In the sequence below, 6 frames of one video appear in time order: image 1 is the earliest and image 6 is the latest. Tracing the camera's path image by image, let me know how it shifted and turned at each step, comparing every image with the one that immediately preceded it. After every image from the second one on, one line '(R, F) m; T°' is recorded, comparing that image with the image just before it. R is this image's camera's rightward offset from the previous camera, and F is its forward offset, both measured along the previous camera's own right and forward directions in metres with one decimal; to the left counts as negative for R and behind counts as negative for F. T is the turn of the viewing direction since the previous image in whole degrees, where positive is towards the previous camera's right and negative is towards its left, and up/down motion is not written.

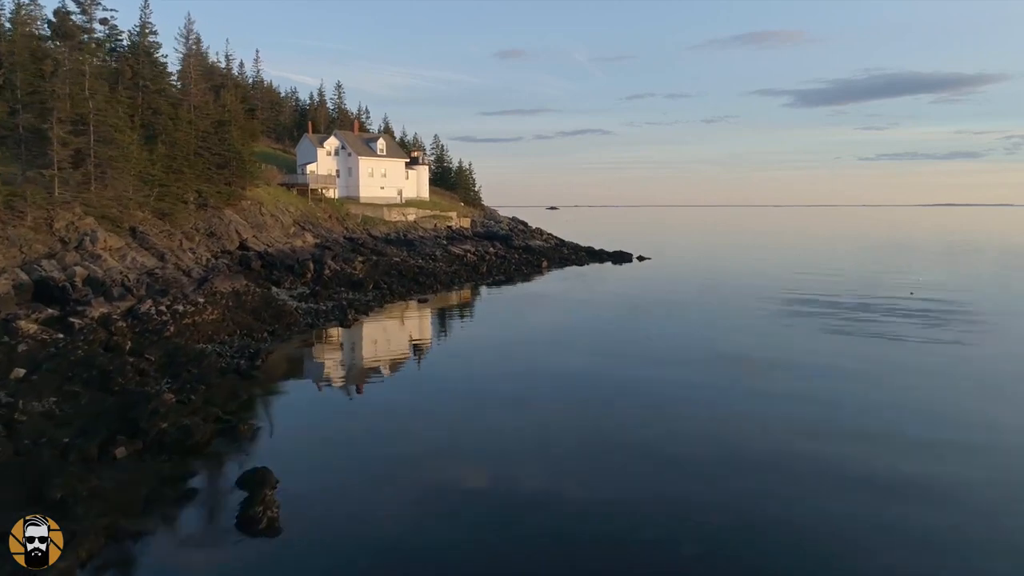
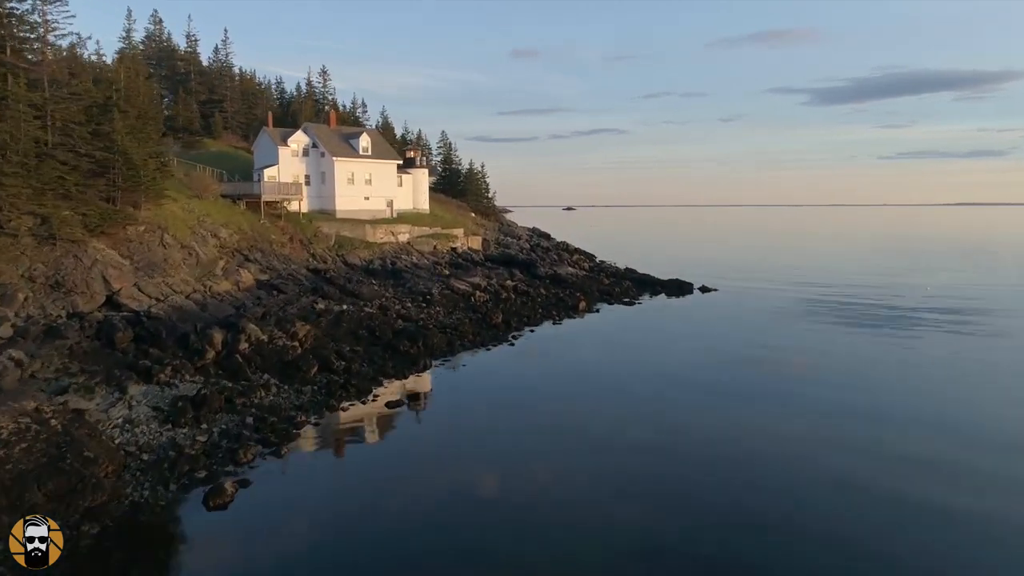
(-0.5, +13.4) m; -1°
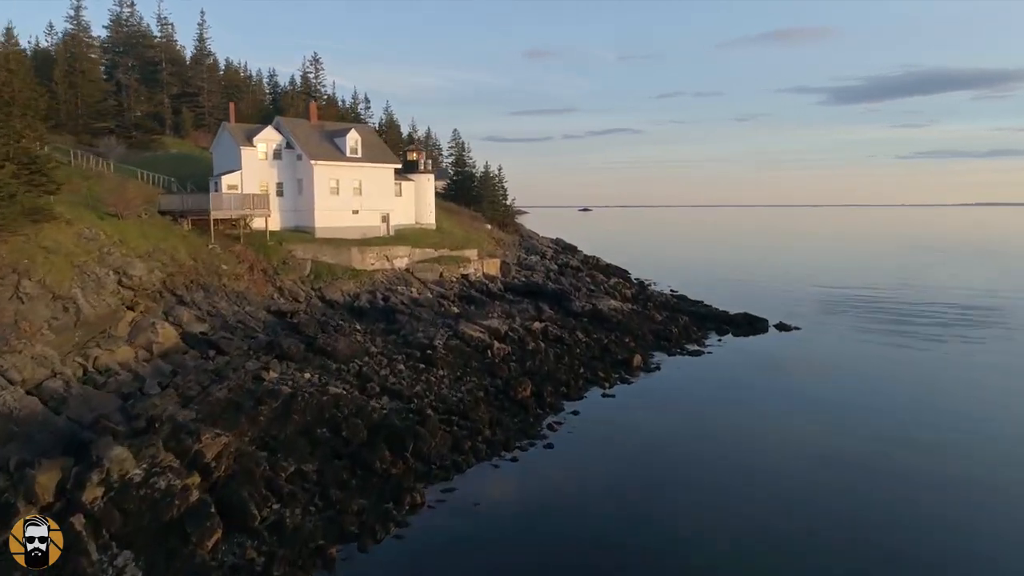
(-0.6, +9.1) m; -1°
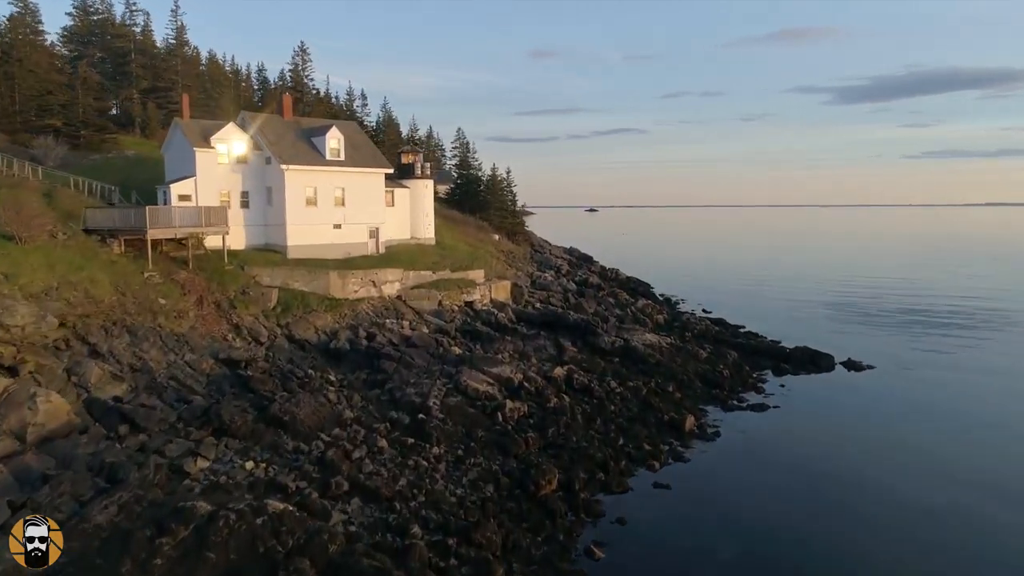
(-0.3, +5.9) m; 0°
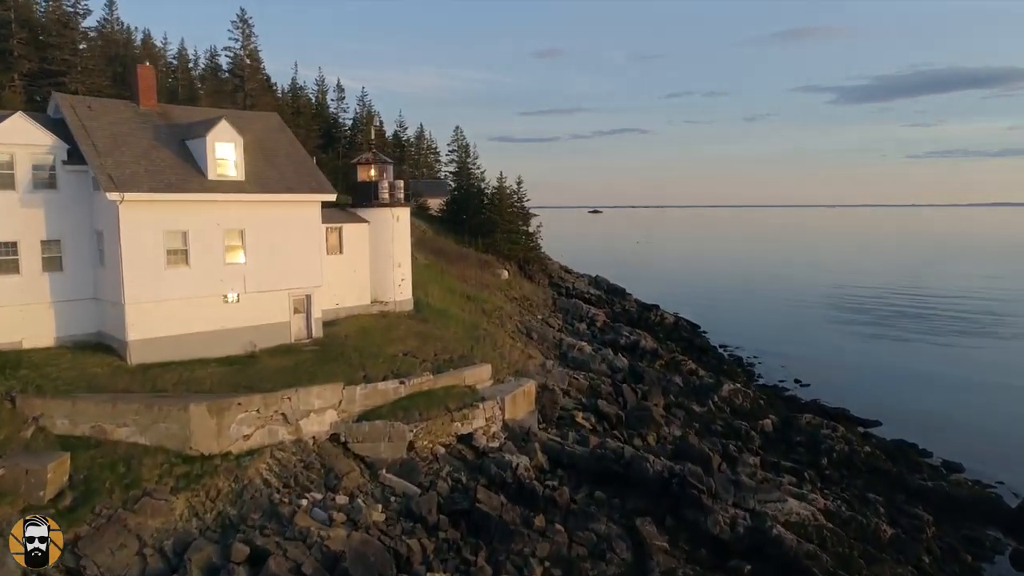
(-0.6, +12.6) m; 0°
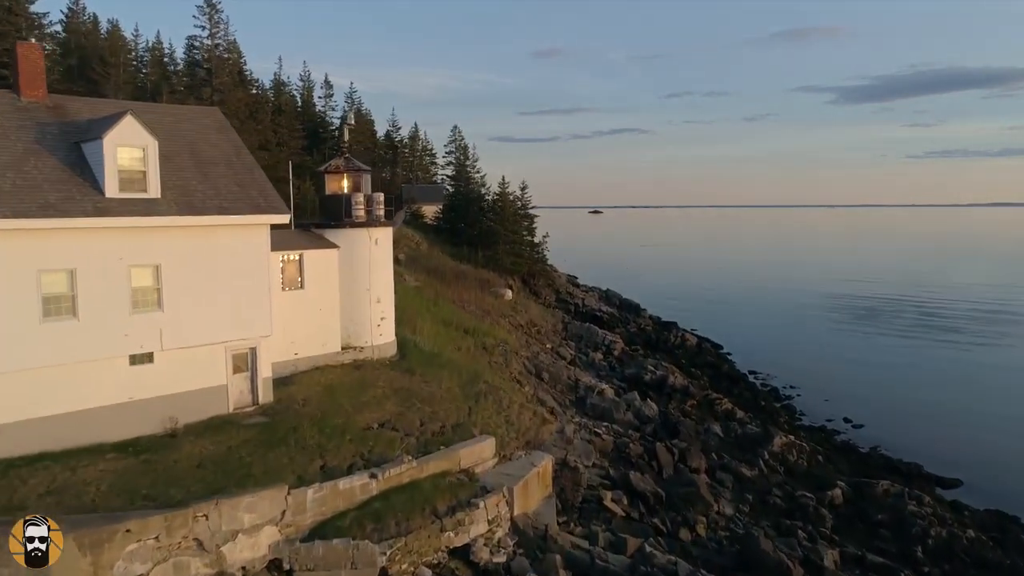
(-0.2, +4.3) m; 0°
